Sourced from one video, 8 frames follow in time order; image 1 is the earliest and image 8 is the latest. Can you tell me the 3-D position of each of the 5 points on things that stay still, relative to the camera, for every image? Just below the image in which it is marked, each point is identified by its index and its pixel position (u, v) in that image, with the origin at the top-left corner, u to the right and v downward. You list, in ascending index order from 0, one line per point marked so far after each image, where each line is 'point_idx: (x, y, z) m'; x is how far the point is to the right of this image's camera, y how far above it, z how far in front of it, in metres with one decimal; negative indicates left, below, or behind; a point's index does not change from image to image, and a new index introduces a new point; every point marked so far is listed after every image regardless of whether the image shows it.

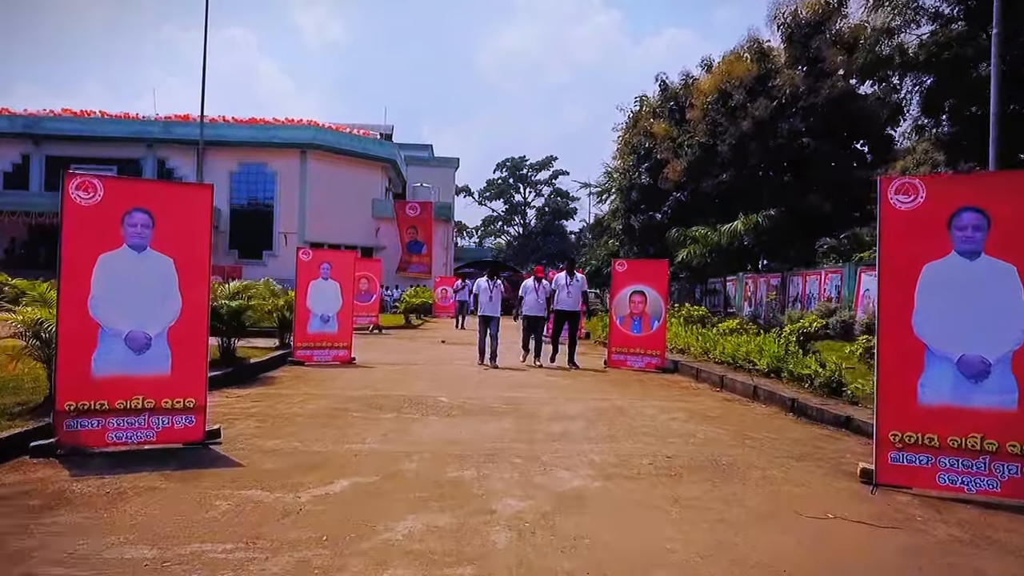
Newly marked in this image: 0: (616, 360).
0: (+1.3, -0.9, +10.9) m
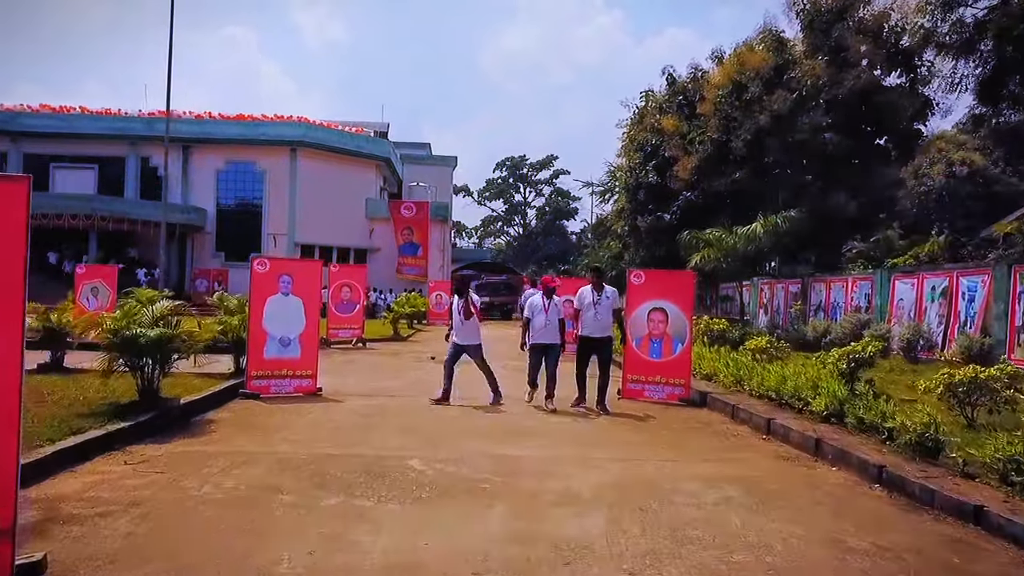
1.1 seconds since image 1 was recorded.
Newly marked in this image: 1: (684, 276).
0: (+1.2, -1.1, +9.2) m
1: (+1.7, +0.1, +9.1) m
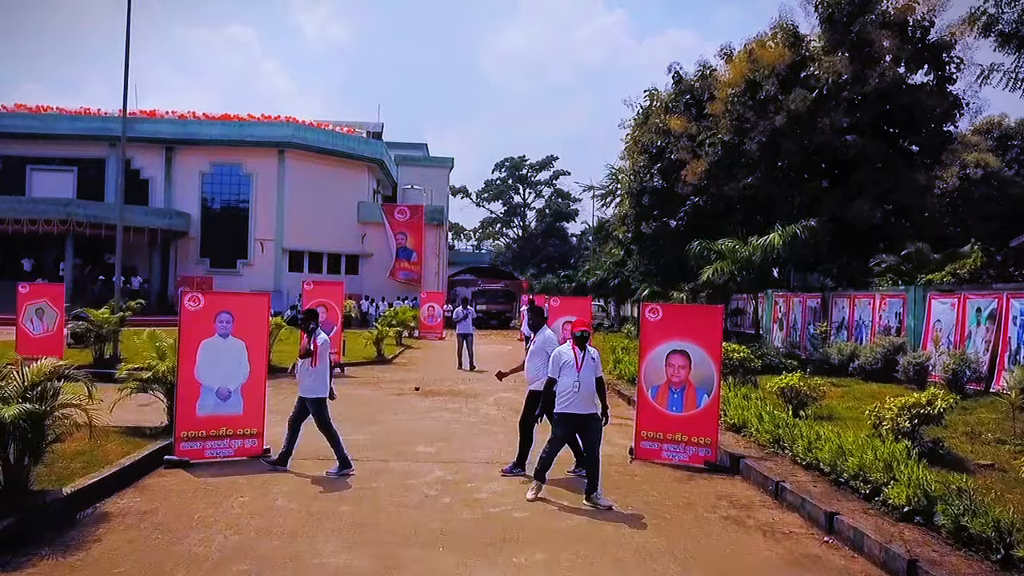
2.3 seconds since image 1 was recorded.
0: (+1.1, -1.4, +7.7) m
1: (+1.6, -0.2, +7.5) m
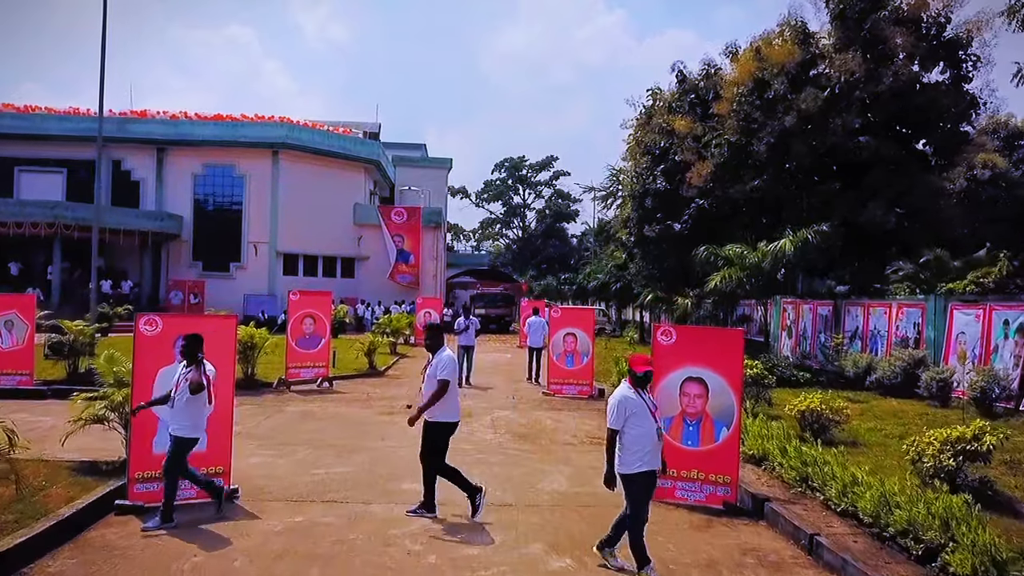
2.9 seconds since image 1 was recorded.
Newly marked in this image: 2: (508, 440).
0: (+1.1, -1.5, +6.9) m
1: (+1.6, -0.4, +6.7) m
2: (0.0, -1.6, +9.6) m
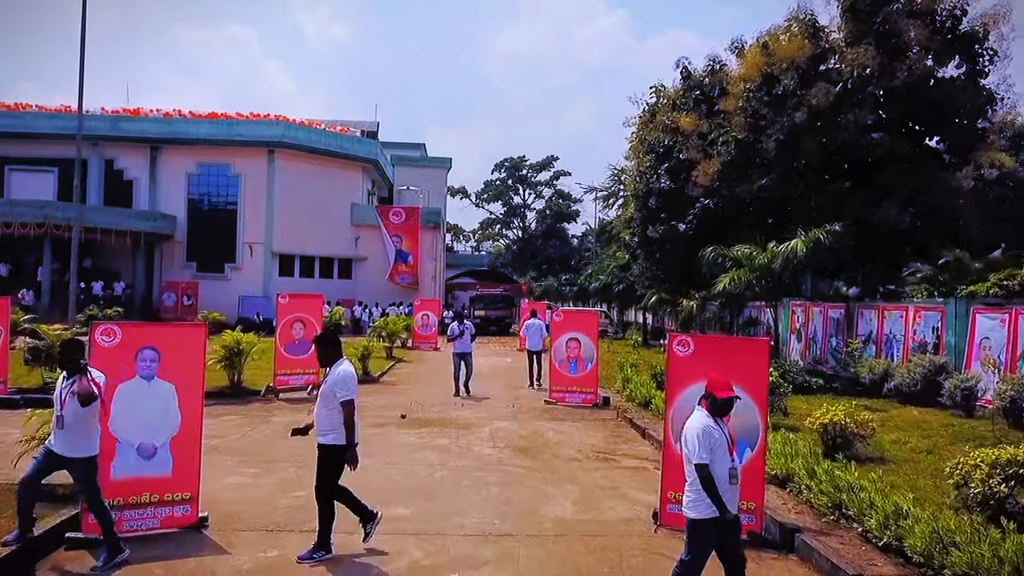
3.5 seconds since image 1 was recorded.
0: (+1.1, -1.6, +6.2) m
1: (+1.6, -0.4, +6.1) m
2: (0.0, -1.7, +8.9) m
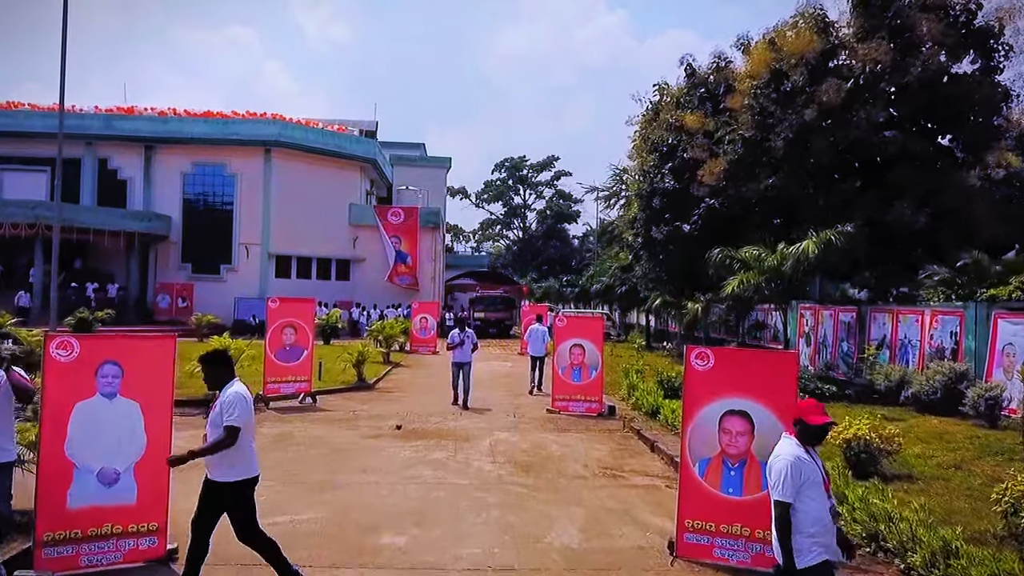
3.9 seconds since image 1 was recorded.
0: (+1.1, -1.6, +5.6) m
1: (+1.6, -0.4, +5.5) m
2: (0.0, -1.7, +8.4) m
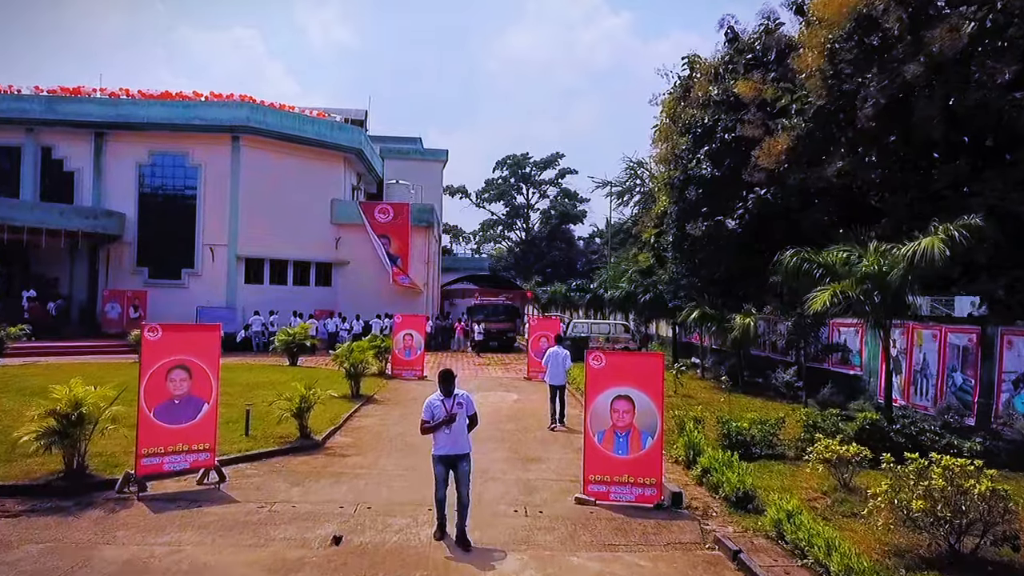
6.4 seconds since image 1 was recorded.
0: (+1.2, -1.8, +1.3) m
1: (+1.7, -0.6, +1.2) m
2: (+0.1, -1.9, +4.1) m
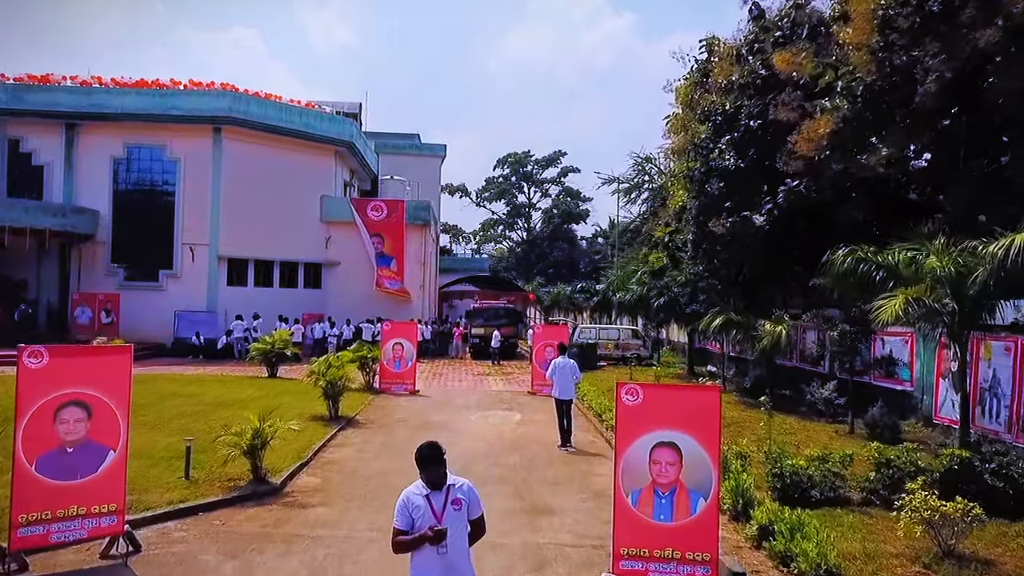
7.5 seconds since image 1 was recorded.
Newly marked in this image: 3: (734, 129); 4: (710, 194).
0: (+1.2, -1.9, -0.7) m
1: (+1.7, -0.7, -0.8) m
2: (+0.1, -2.0, +2.1) m
3: (+4.4, +3.2, +17.7) m
4: (+4.0, +1.9, +18.2) m
